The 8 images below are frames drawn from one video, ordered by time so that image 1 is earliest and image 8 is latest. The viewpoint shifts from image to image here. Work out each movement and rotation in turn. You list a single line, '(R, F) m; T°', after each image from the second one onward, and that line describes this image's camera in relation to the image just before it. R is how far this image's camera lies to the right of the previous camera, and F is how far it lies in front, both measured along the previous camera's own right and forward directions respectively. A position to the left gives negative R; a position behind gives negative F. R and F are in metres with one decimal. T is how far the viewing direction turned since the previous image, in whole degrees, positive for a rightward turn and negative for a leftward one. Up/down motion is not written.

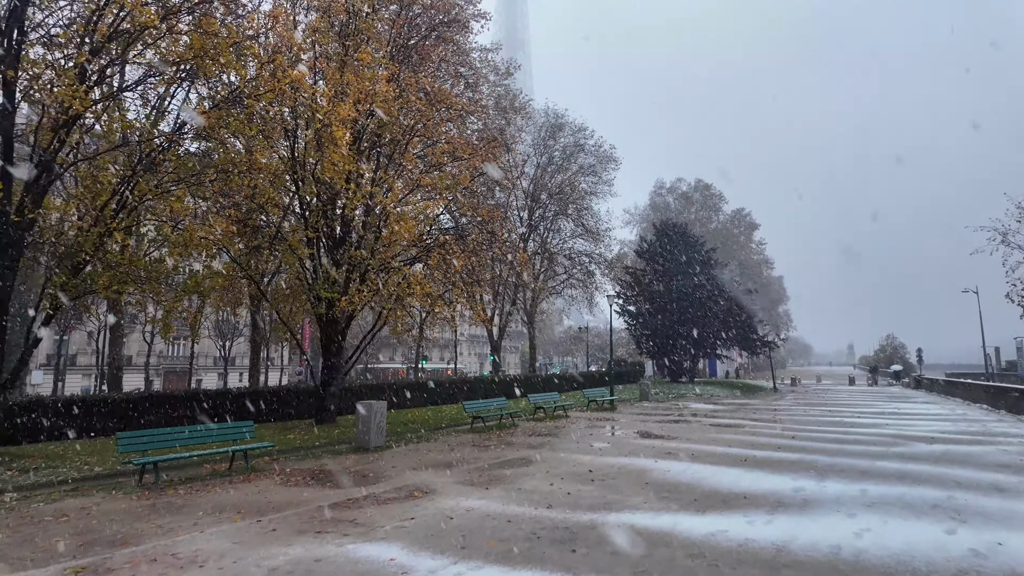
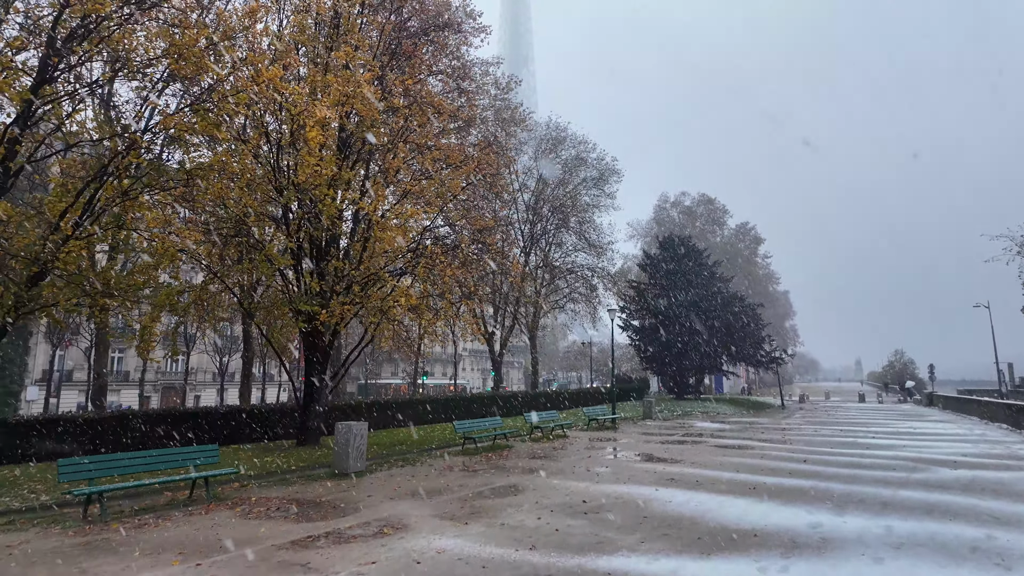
(+0.3, +0.7) m; 0°
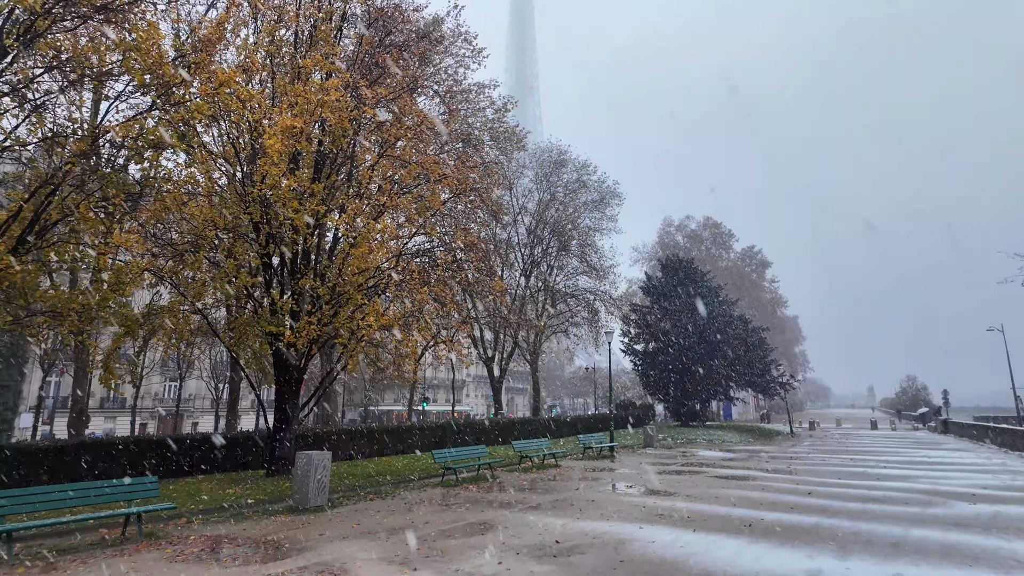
(+0.5, +0.7) m; -1°
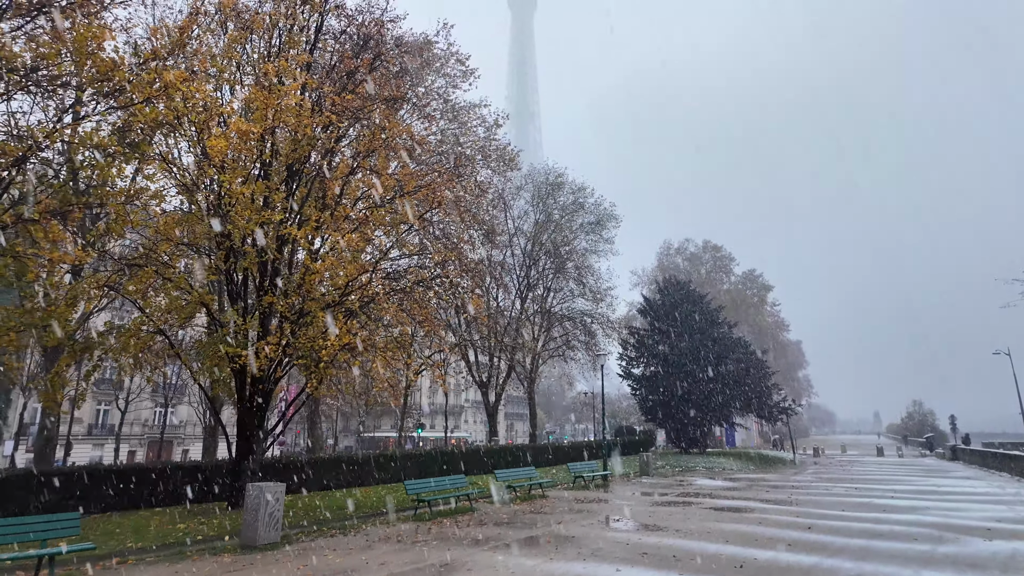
(+0.5, +0.7) m; 0°
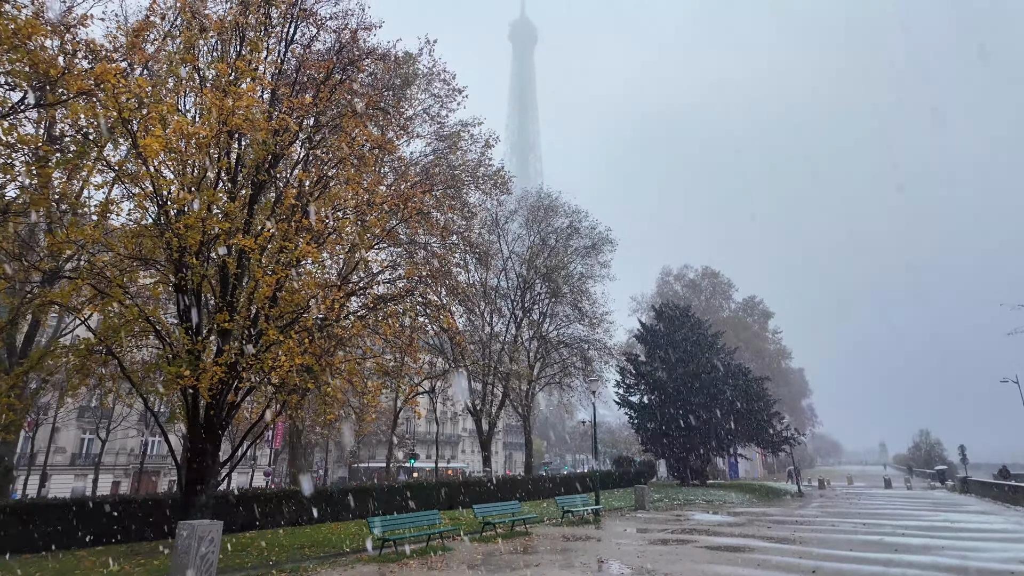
(+0.5, +0.9) m; 0°
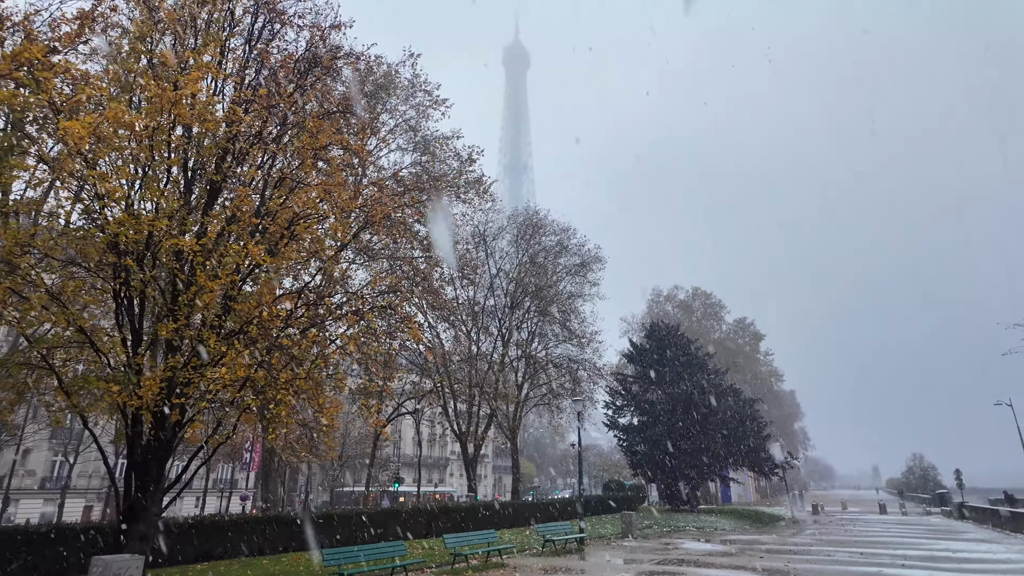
(+0.4, +0.8) m; +1°
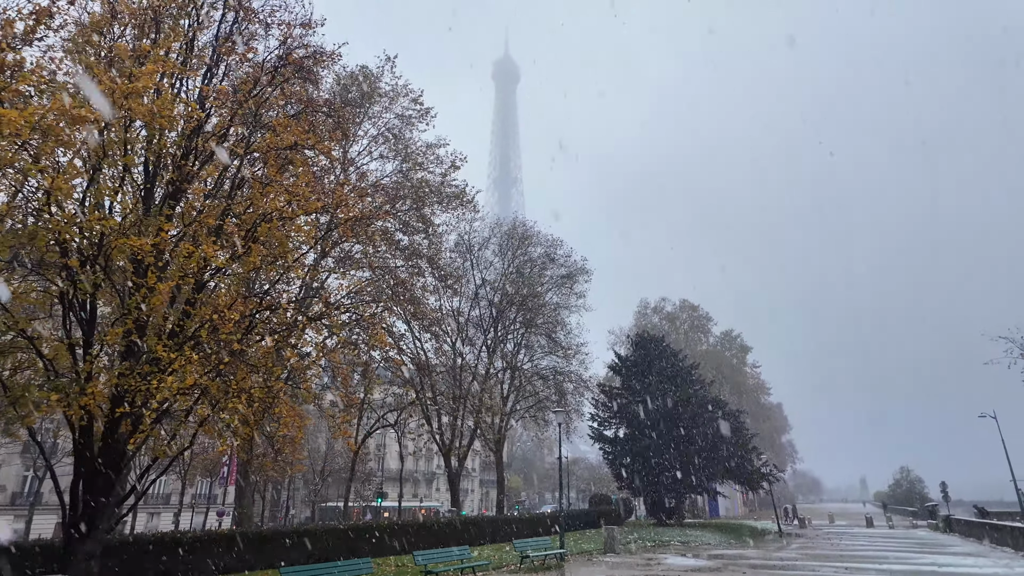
(+0.3, +0.4) m; +1°
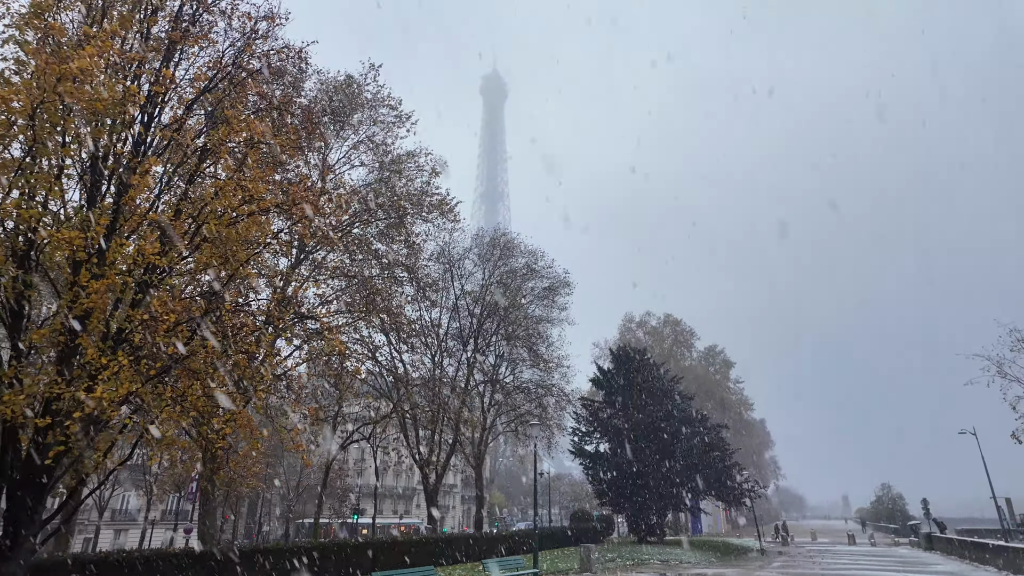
(+0.3, +0.5) m; +1°
